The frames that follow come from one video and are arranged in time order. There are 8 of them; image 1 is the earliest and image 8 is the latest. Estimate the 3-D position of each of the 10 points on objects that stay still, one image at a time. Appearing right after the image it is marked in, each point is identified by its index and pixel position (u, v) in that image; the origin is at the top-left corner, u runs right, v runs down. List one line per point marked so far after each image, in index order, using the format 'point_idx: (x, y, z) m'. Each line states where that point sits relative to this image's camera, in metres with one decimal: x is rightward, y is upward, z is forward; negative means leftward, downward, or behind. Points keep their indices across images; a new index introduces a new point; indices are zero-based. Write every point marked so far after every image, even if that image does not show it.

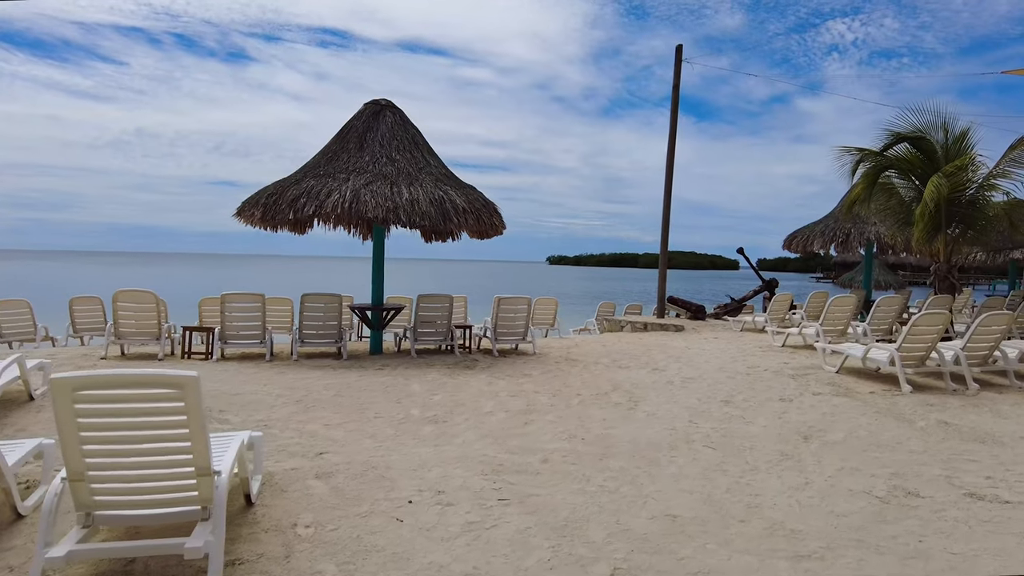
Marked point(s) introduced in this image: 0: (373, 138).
0: (-1.6, +1.7, +7.7) m
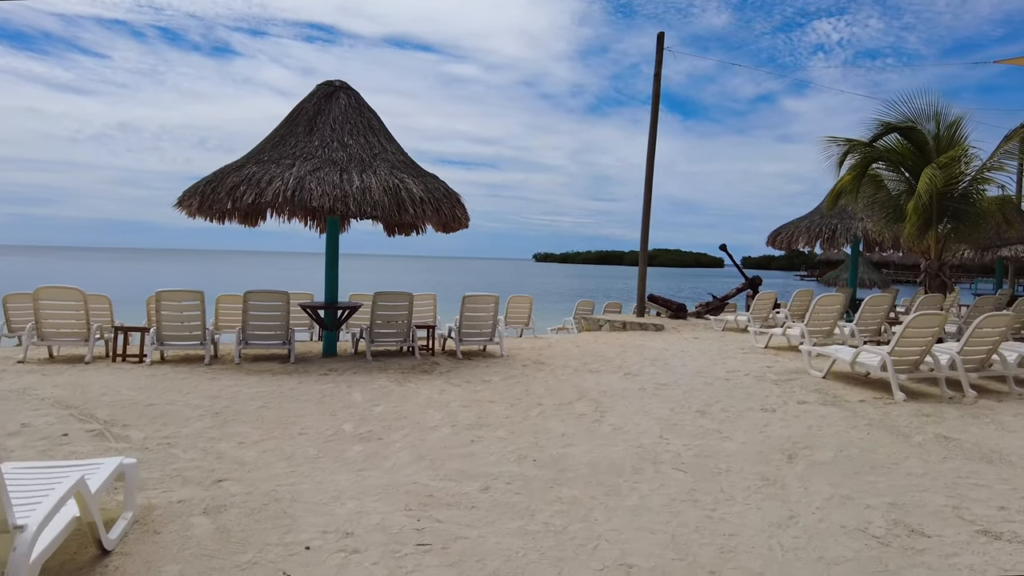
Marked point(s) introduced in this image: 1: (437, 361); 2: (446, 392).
0: (-1.9, +1.7, +7.0) m
1: (-0.8, -0.8, +7.3) m
2: (-0.5, -0.8, +5.2) m
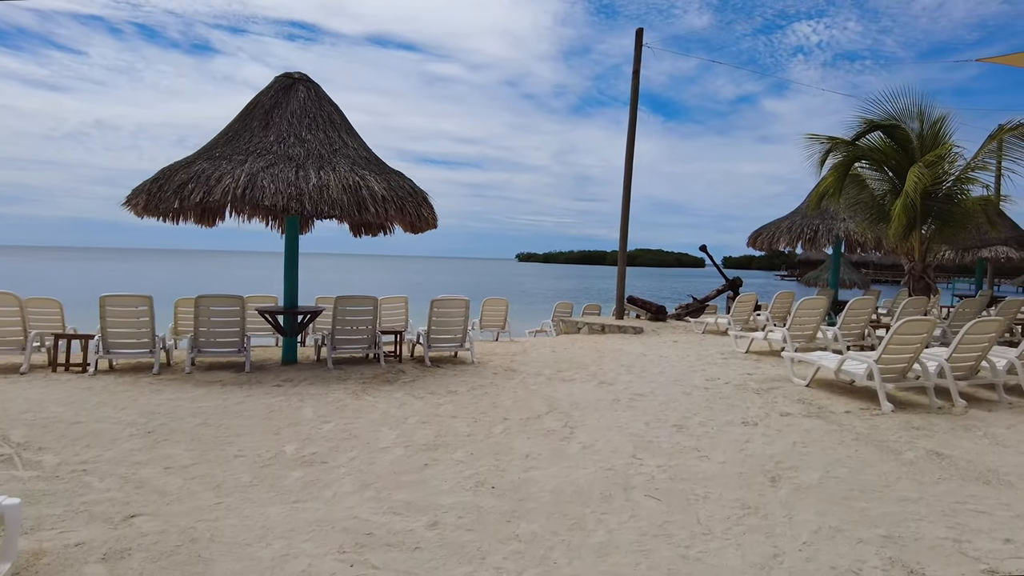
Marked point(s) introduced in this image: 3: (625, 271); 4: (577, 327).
0: (-2.2, +1.7, +6.6) m
1: (-1.1, -0.8, +6.9) m
2: (-0.8, -0.8, +4.8) m
3: (+2.1, +0.3, +12.9) m
4: (+1.2, -0.7, +12.8) m
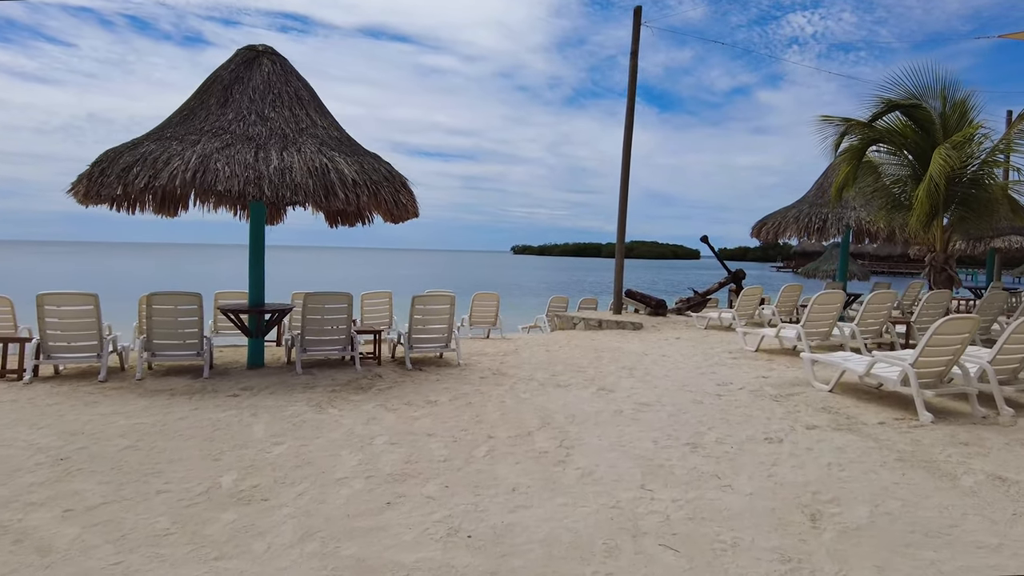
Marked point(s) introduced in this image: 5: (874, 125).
0: (-2.4, +1.7, +5.9) m
1: (-1.2, -0.8, +6.2) m
2: (-0.8, -0.8, +4.2) m
3: (+2.0, +0.4, +12.2) m
4: (+1.1, -0.6, +12.1) m
5: (+4.4, +2.0, +8.3) m
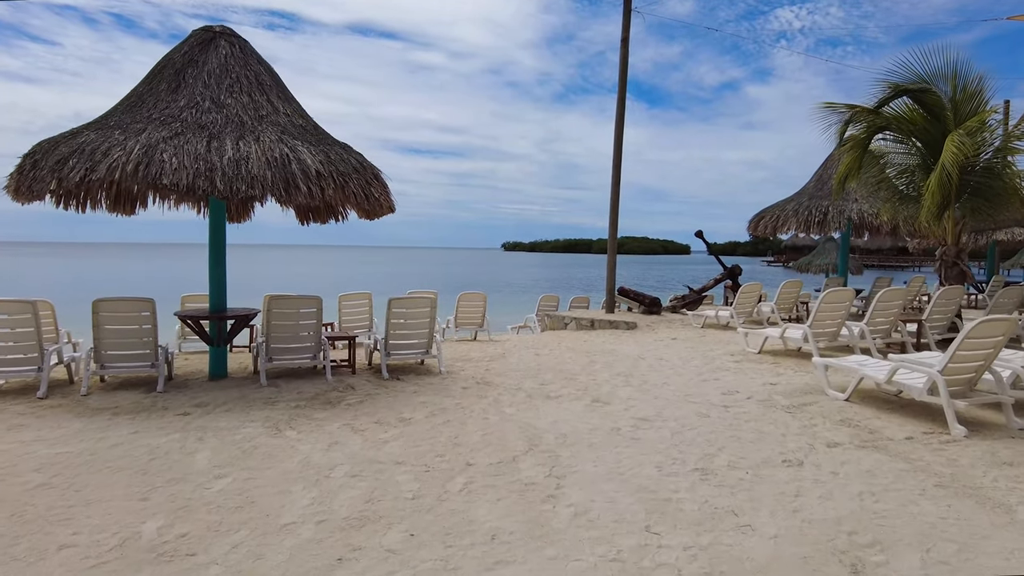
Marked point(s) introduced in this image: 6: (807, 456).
0: (-2.5, +1.7, +5.4) m
1: (-1.3, -0.8, +5.7) m
2: (-0.9, -0.9, +3.6) m
3: (+1.8, +0.5, +11.7) m
4: (+0.9, -0.6, +11.6) m
5: (+4.2, +2.0, +7.9) m
6: (+1.6, -0.9, +3.7) m
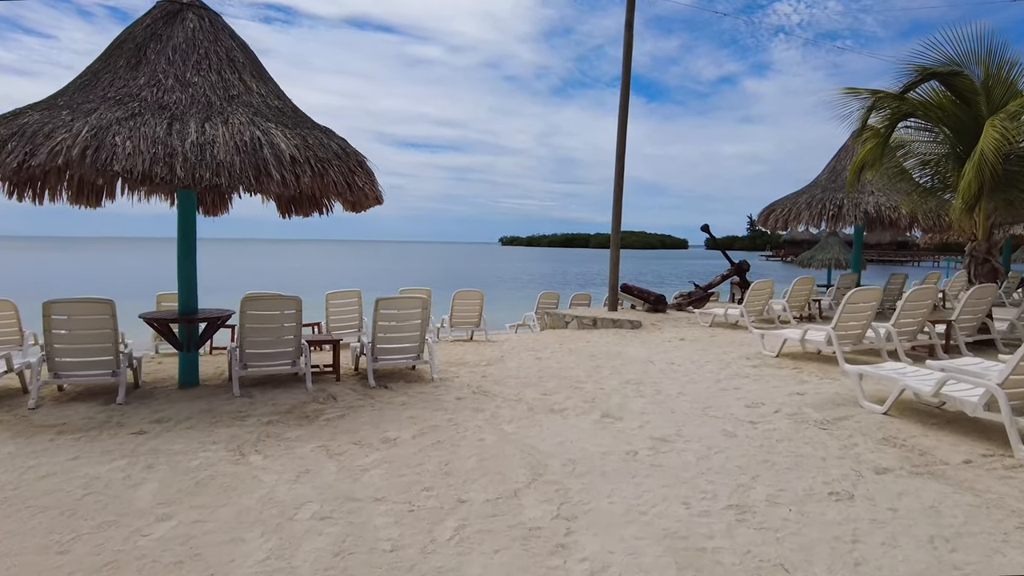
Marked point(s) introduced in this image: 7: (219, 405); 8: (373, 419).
0: (-2.5, +1.7, +4.8) m
1: (-1.3, -0.8, +5.2) m
2: (-0.9, -0.9, +3.1) m
3: (+1.7, +0.5, +11.2) m
4: (+0.9, -0.5, +11.1) m
5: (+4.2, +2.1, +7.3) m
6: (+1.6, -0.9, +3.2) m
7: (-2.0, -0.8, +4.7) m
8: (-0.9, -0.8, +4.3) m
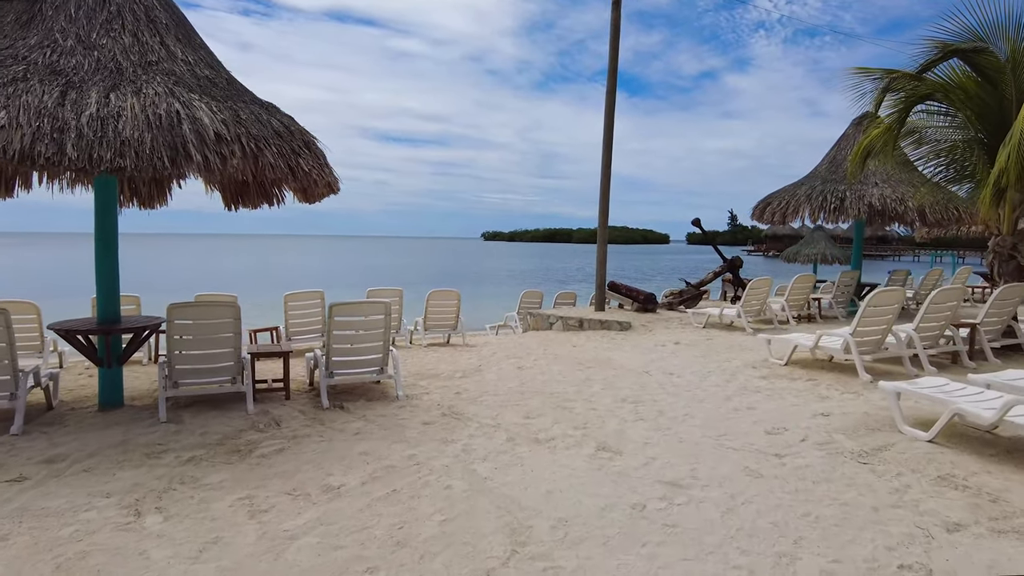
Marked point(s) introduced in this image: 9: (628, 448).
0: (-2.6, +1.6, +4.0) m
1: (-1.5, -0.8, +4.4) m
2: (-1.0, -0.9, +2.3) m
3: (+1.4, +0.6, +10.5) m
4: (+0.6, -0.5, +10.3) m
5: (+4.0, +2.1, +6.7) m
6: (+1.5, -1.0, +2.5) m
7: (-2.2, -0.8, +3.9) m
8: (-1.0, -0.9, +3.5) m
9: (+0.6, -0.8, +3.5) m
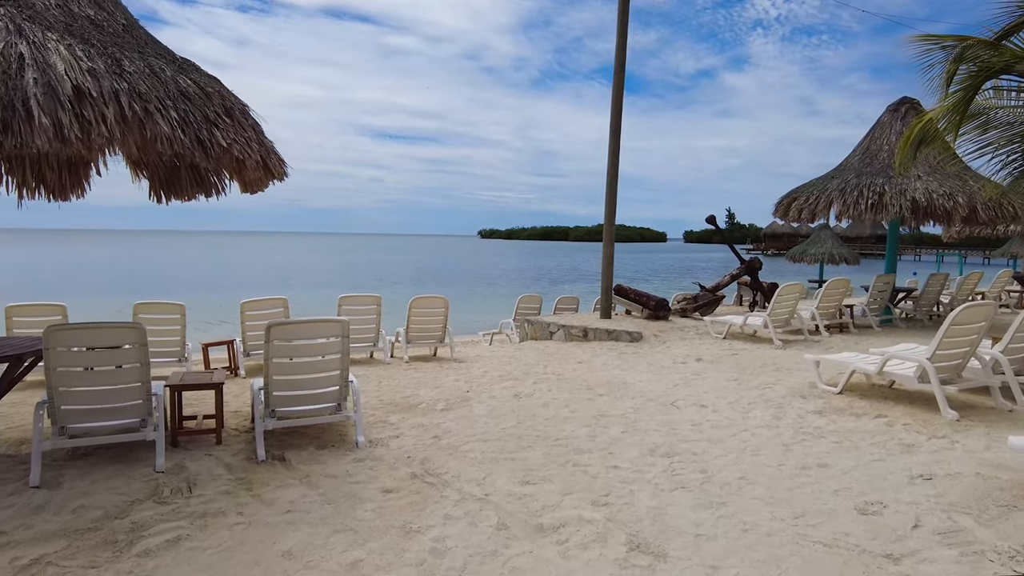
0: (-2.7, +1.6, +2.8) m
1: (-1.5, -0.9, +3.3) m
2: (-1.1, -1.0, +1.2) m
3: (+1.4, +0.5, +9.4) m
4: (+0.5, -0.6, +9.2) m
5: (+4.0, +2.0, +5.6) m
6: (+1.5, -1.0, +1.4) m
7: (-2.2, -0.9, +2.8) m
8: (-1.0, -0.9, +2.4) m
9: (+0.6, -0.9, +2.4) m
